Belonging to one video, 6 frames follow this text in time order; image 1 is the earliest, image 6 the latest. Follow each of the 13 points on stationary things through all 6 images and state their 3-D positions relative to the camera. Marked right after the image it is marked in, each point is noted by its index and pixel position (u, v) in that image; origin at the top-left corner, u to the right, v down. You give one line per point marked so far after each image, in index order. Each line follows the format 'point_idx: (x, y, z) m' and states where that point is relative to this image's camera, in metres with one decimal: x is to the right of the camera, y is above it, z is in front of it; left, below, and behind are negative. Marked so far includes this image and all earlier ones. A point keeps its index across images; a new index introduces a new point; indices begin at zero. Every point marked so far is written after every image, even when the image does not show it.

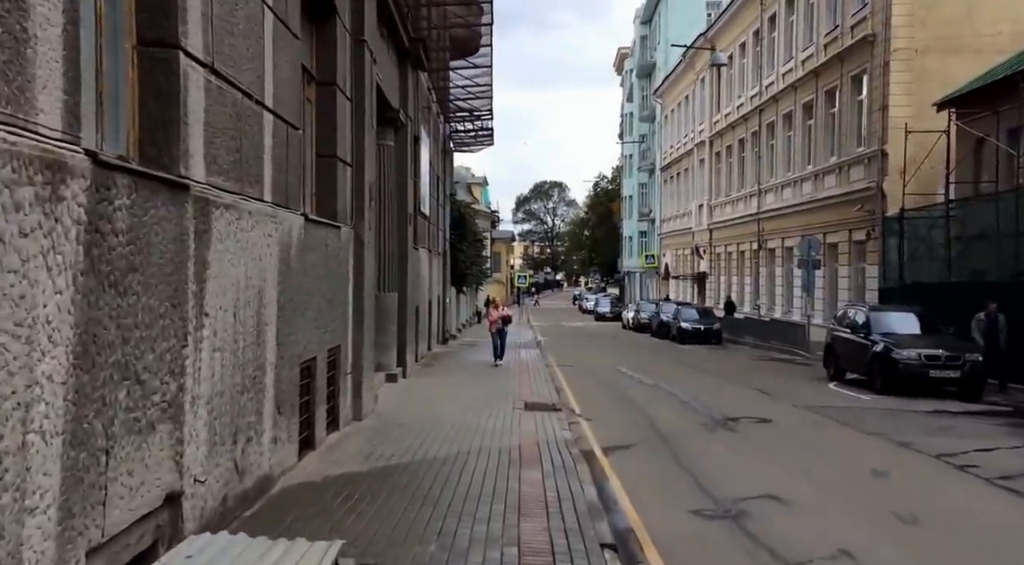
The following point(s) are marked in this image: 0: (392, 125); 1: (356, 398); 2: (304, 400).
0: (-2.4, +3.1, +16.6) m
1: (-2.1, -1.6, +11.4) m
2: (-2.2, -1.3, +8.8) m
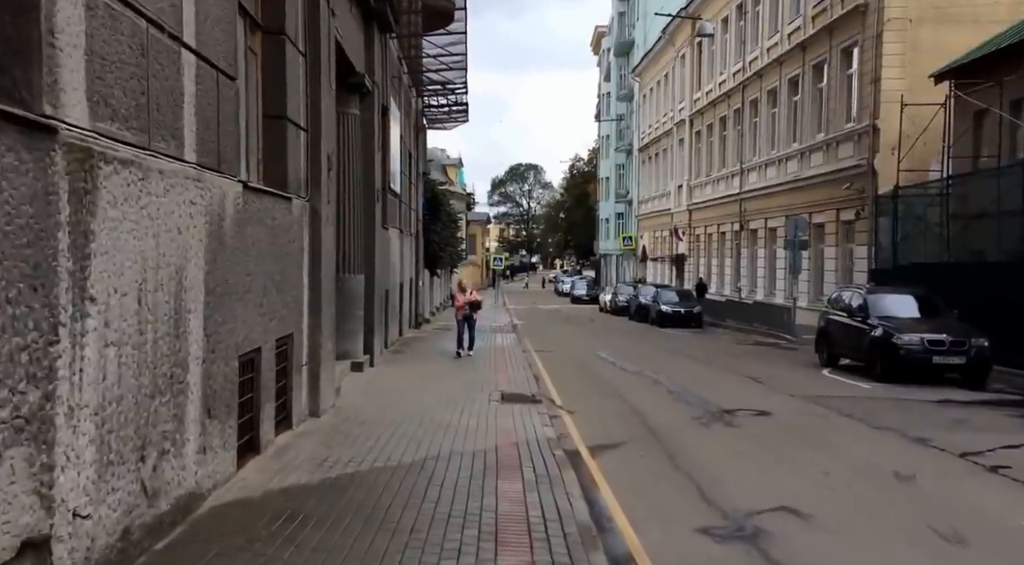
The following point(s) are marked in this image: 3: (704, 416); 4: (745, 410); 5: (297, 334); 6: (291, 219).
0: (-2.9, +3.5, +15.3) m
1: (-2.4, -1.3, +10.2) m
2: (-2.4, -1.1, +7.5) m
3: (+2.9, -2.0, +12.3) m
4: (+3.5, -1.9, +12.3) m
5: (-2.4, -0.6, +9.4) m
6: (-2.4, +0.7, +9.1) m
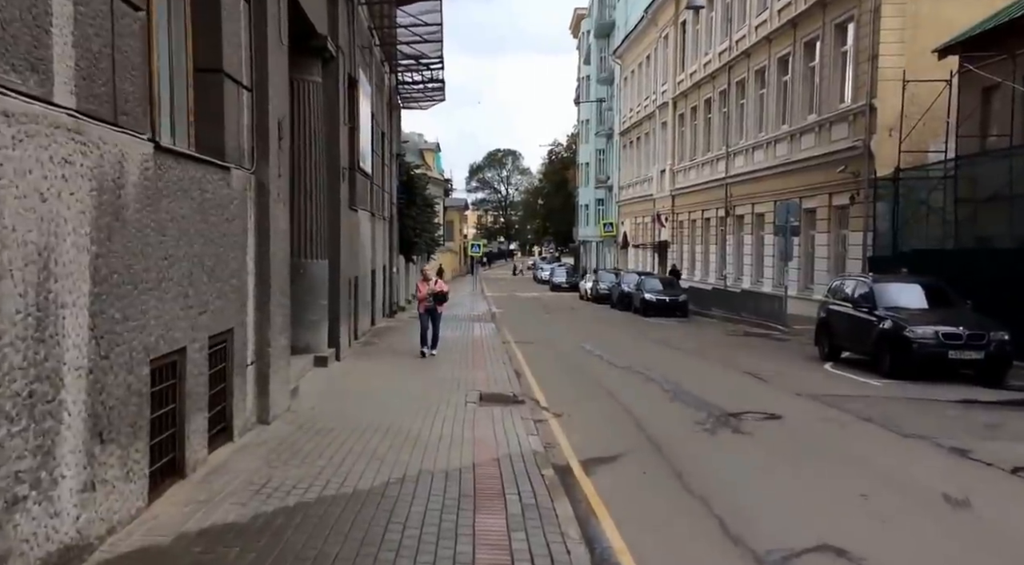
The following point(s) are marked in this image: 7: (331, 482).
0: (-3.2, +3.7, +13.8) m
1: (-2.6, -1.2, +8.8) m
2: (-2.6, -1.0, +6.1) m
3: (+2.6, -1.9, +11.0) m
4: (+3.2, -1.8, +11.0) m
5: (-2.6, -0.5, +7.9) m
6: (-2.6, +0.8, +7.6) m
7: (-1.5, -1.6, +6.7) m
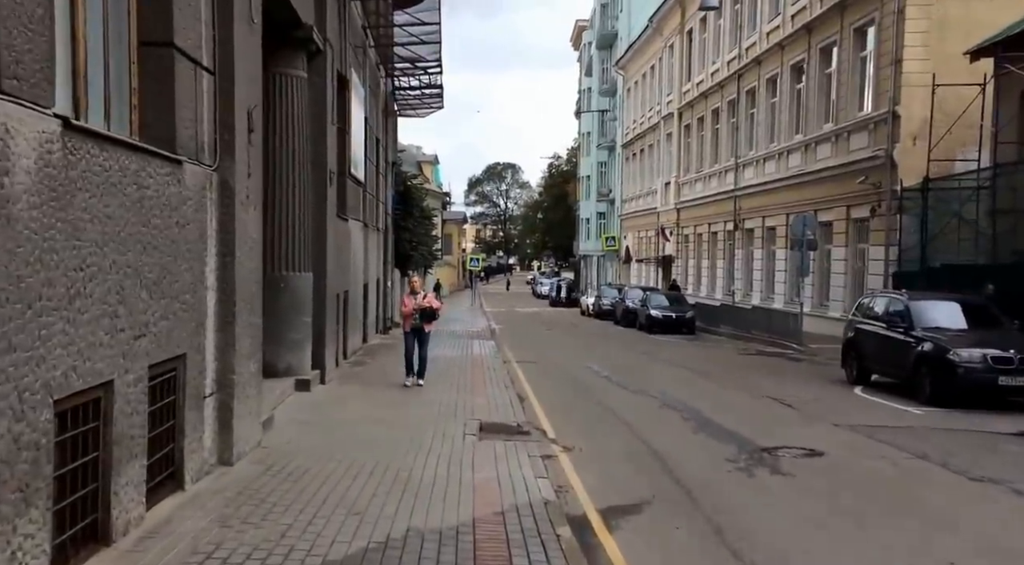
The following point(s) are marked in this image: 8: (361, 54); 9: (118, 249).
0: (-3.1, +3.5, +12.5) m
1: (-2.6, -1.3, +7.4) m
2: (-2.5, -1.1, +4.8) m
3: (+2.7, -2.1, +9.7) m
4: (+3.3, -2.0, +9.7) m
5: (-2.6, -0.6, +6.6) m
6: (-2.5, +0.7, +6.3) m
7: (-1.4, -1.7, +5.4) m
8: (-3.5, +5.3, +19.4) m
9: (-2.5, +0.2, +5.2) m
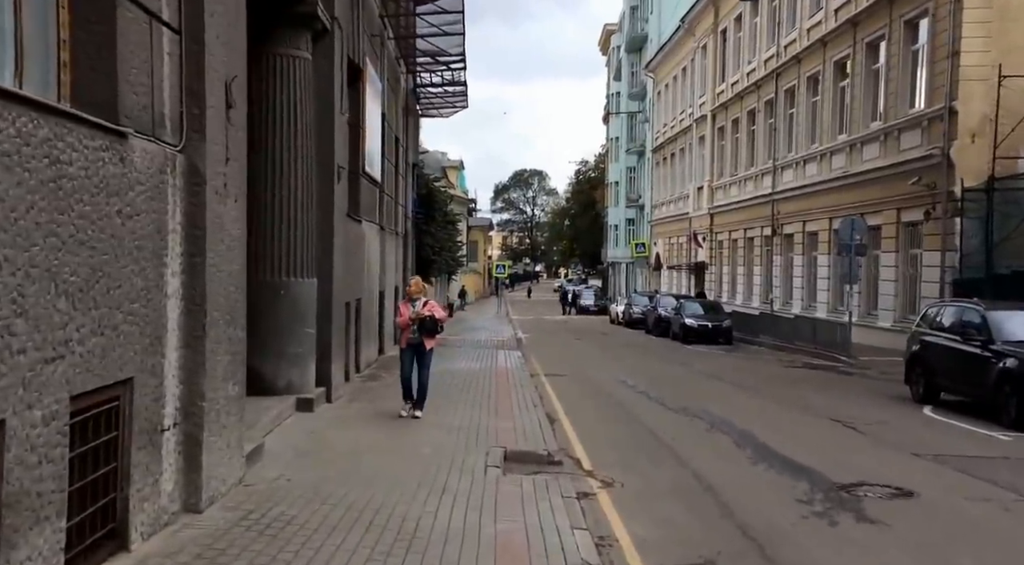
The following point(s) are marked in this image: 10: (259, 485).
0: (-2.7, +3.4, +11.2) m
1: (-2.4, -1.4, +6.1) m
2: (-2.4, -1.1, +3.4) m
3: (+3.0, -2.1, +8.1) m
4: (+3.6, -2.1, +8.2) m
5: (-2.4, -0.6, +5.3) m
6: (-2.3, +0.7, +5.0) m
7: (-1.2, -1.8, +4.0) m
8: (-2.9, +5.1, +18.1) m
9: (-2.3, +0.2, +3.8) m
10: (-2.2, -1.7, +7.1) m
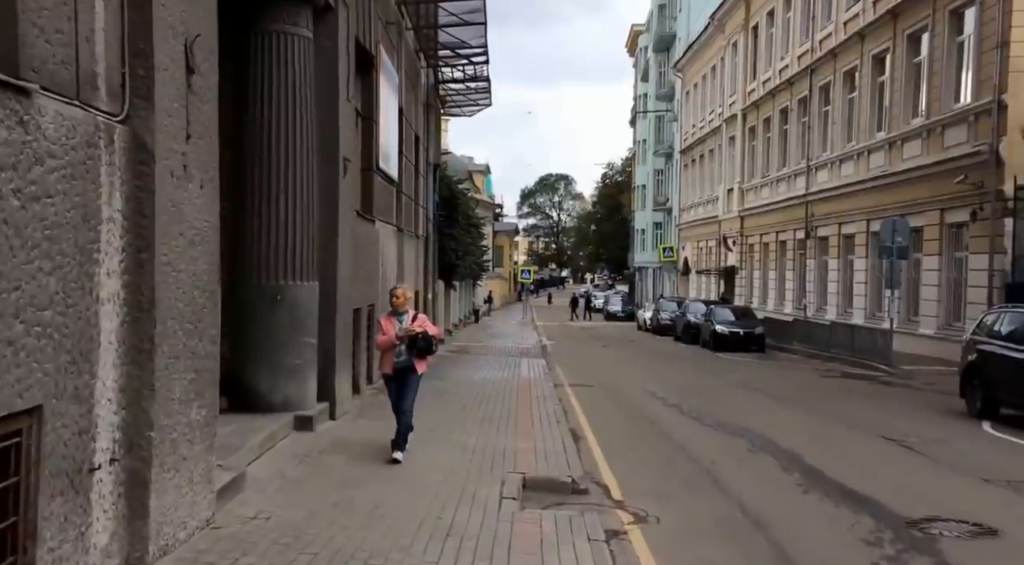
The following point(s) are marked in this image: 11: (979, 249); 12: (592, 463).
0: (-2.5, +3.4, +10.2) m
1: (-2.3, -1.4, +5.0) m
2: (-2.3, -1.1, +2.3) m
3: (+3.1, -2.2, +6.9) m
4: (+3.7, -2.1, +6.9) m
5: (-2.3, -0.6, +4.2) m
6: (-2.3, +0.6, +3.9) m
7: (-1.2, -1.8, +2.9) m
8: (-2.4, +5.1, +17.1) m
9: (-2.3, +0.2, +2.7) m
10: (-2.1, -1.8, +6.0) m
11: (+11.3, +0.8, +19.7) m
12: (+1.0, -2.1, +9.8) m
